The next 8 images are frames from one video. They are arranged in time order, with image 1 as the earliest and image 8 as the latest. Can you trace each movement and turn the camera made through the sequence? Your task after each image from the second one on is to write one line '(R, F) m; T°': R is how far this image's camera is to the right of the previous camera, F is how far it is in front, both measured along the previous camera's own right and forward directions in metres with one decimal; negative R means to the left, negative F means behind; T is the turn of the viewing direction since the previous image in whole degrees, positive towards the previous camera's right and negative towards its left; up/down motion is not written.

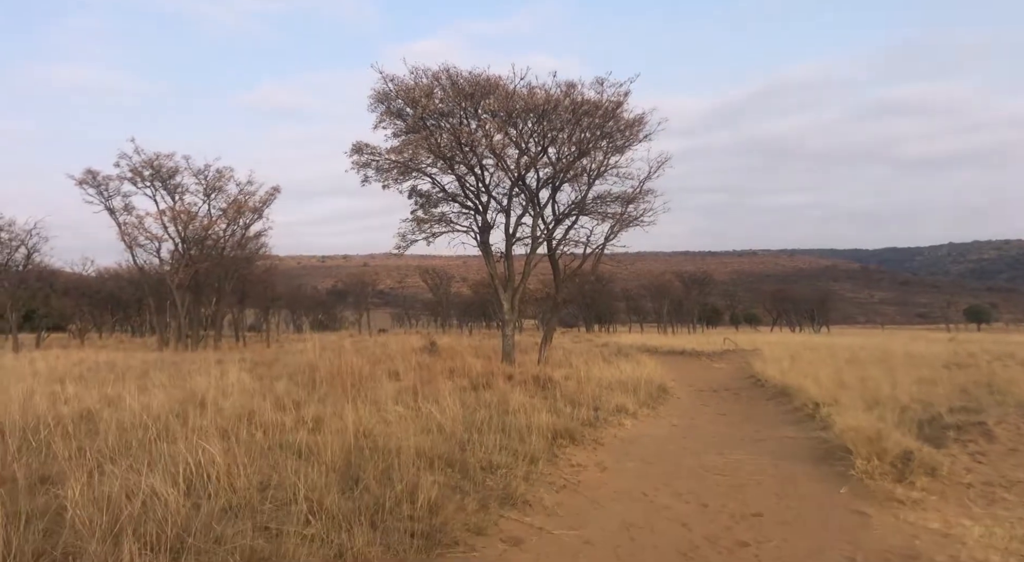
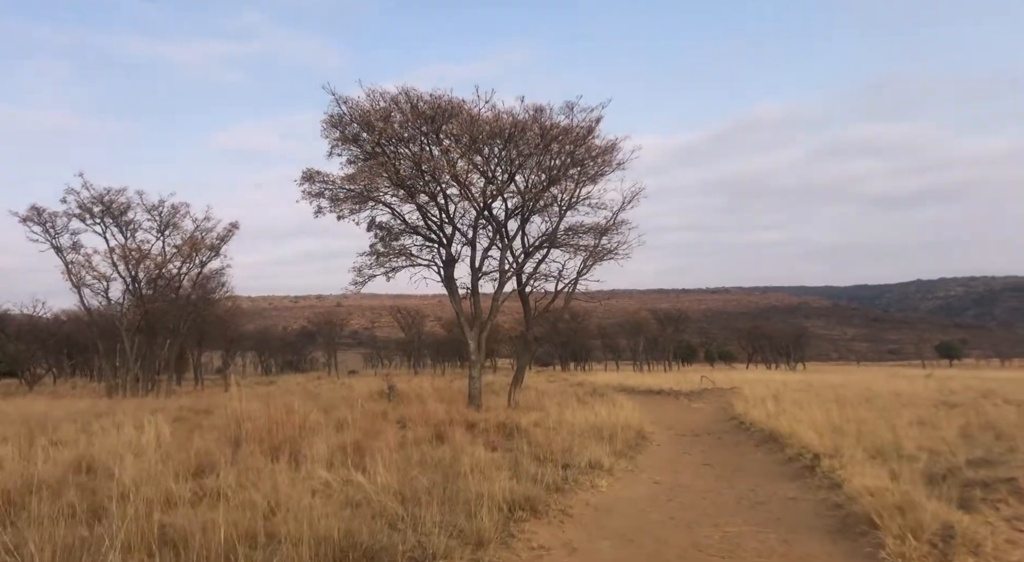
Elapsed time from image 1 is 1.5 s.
(+0.3, +1.2) m; +2°
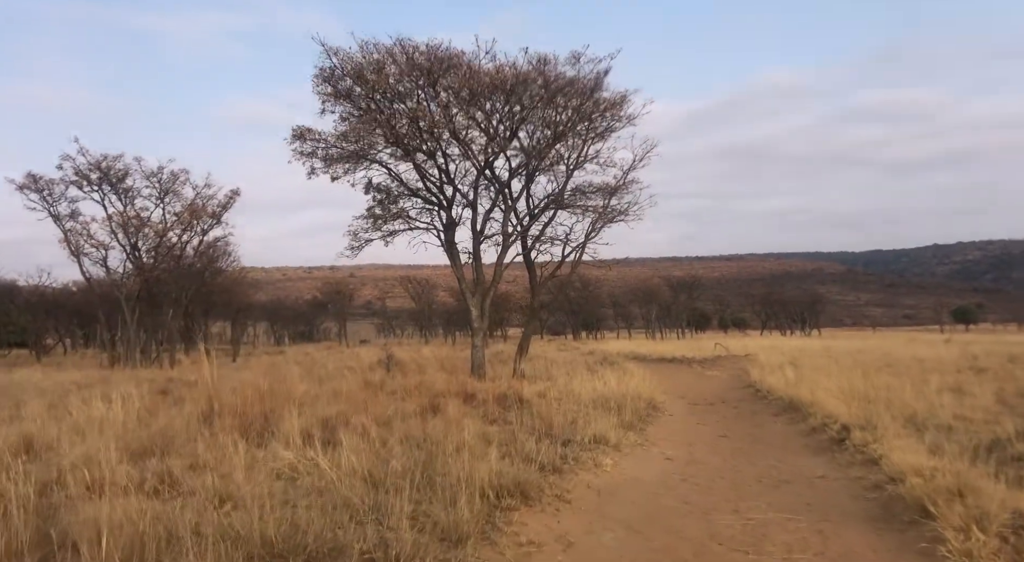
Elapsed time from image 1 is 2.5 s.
(+0.2, +0.8) m; -1°
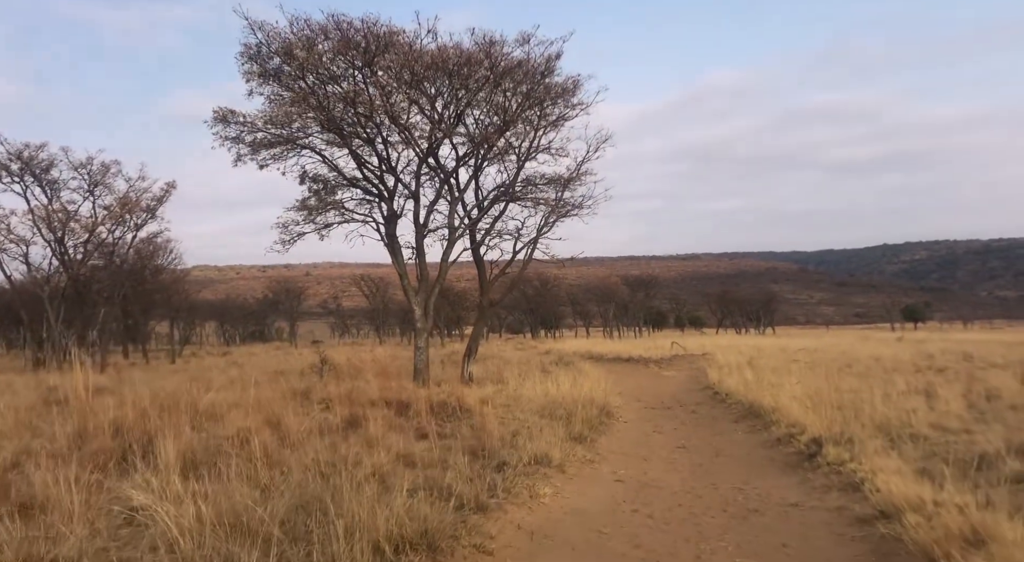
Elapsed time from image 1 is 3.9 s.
(+0.3, +1.1) m; +3°
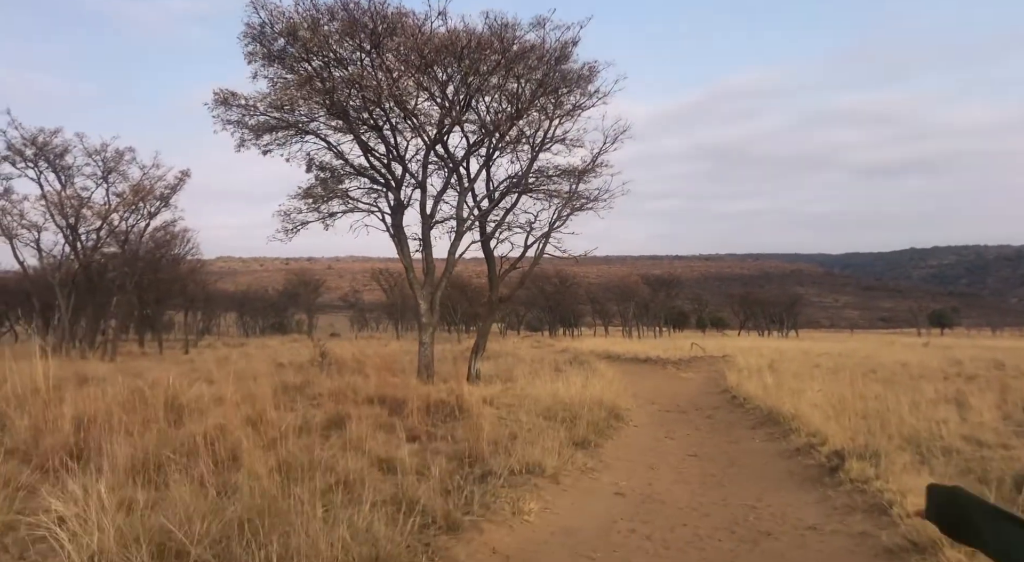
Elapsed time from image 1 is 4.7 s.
(+0.2, +0.6) m; -2°
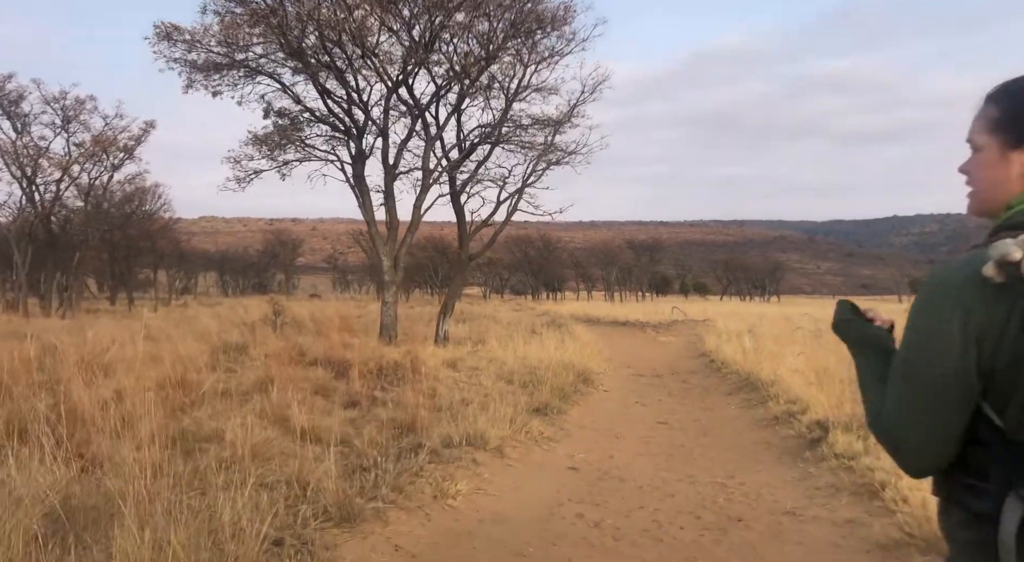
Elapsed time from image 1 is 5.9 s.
(+0.3, +0.8) m; +1°
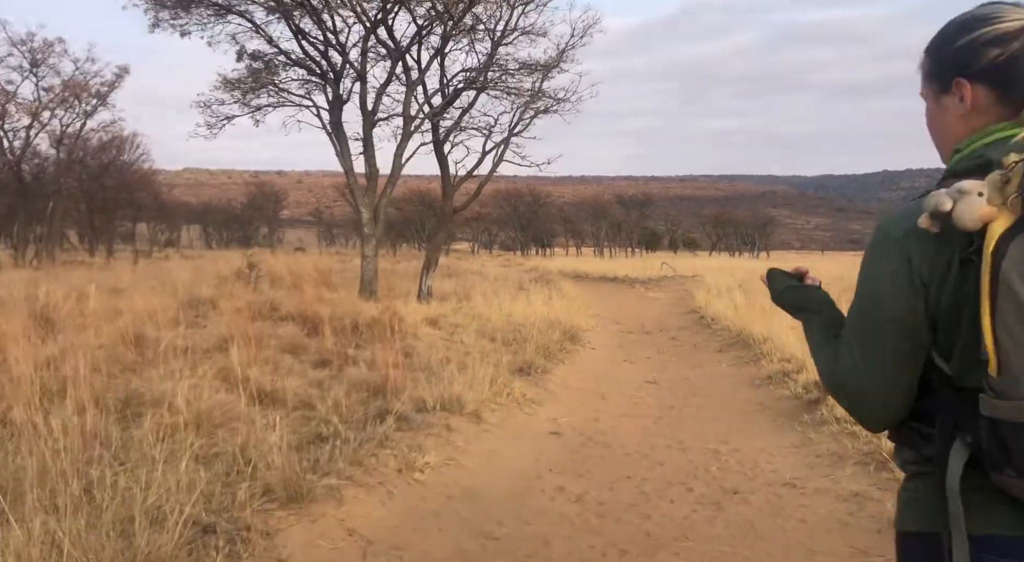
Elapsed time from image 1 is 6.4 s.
(+0.1, +0.4) m; +1°
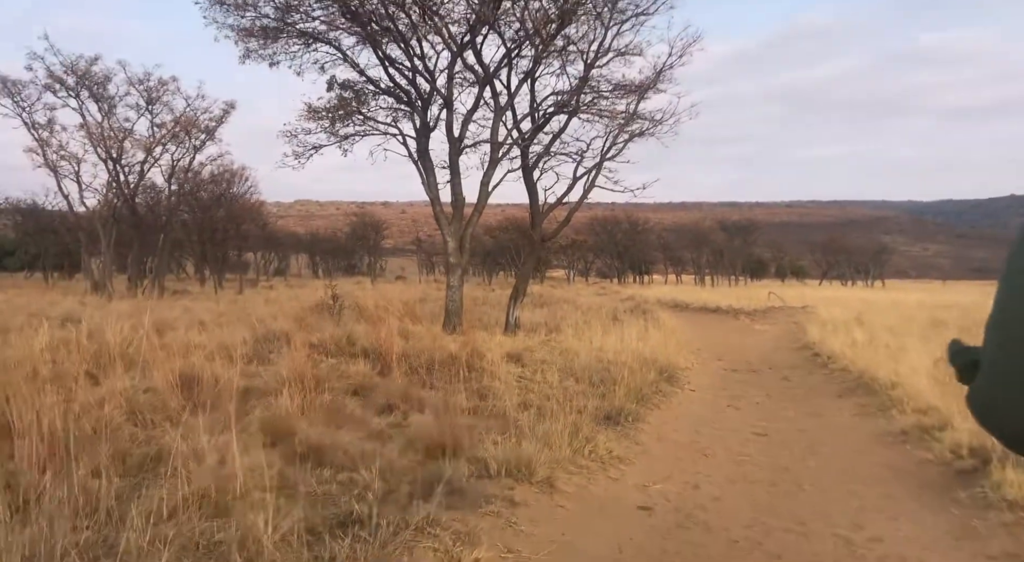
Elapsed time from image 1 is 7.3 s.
(+0.1, +0.7) m; -8°
